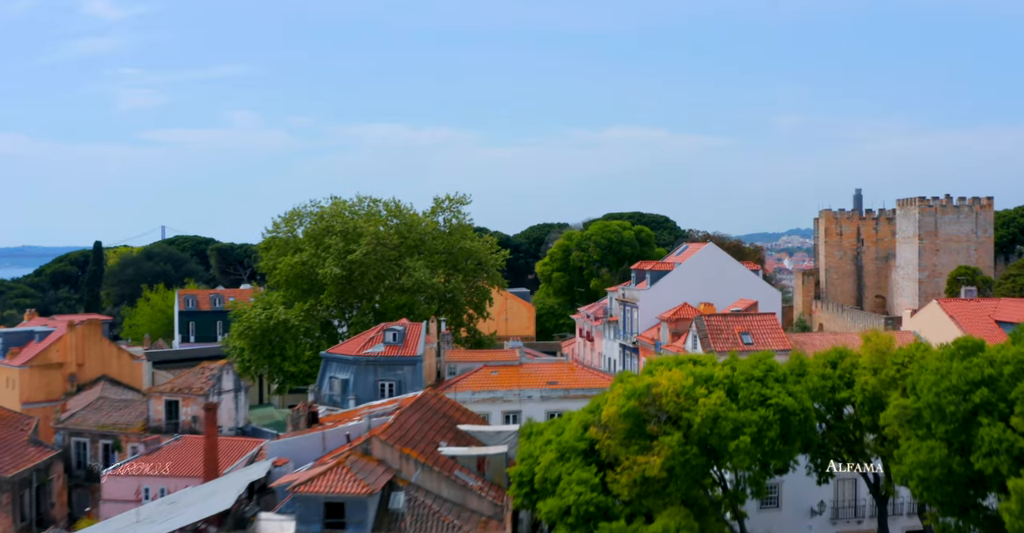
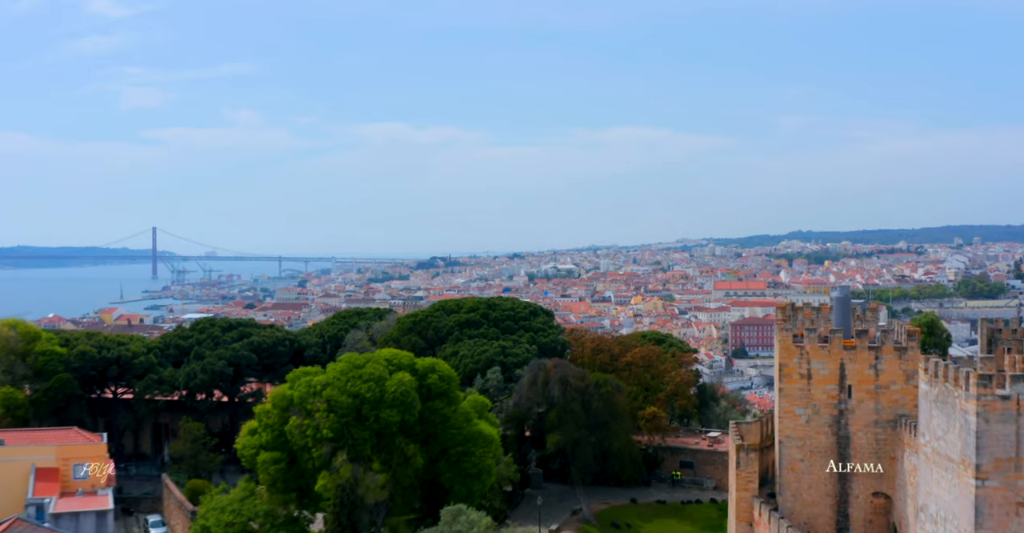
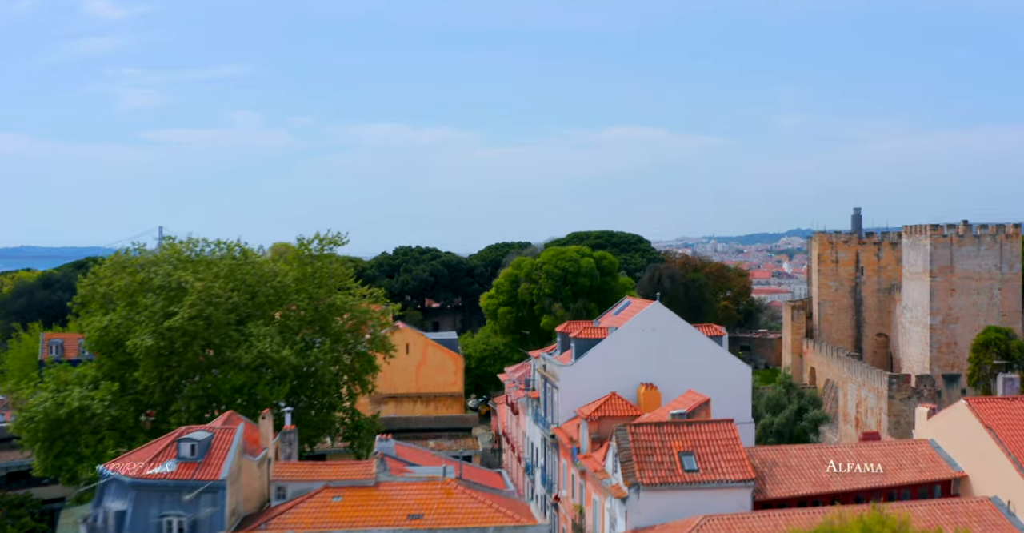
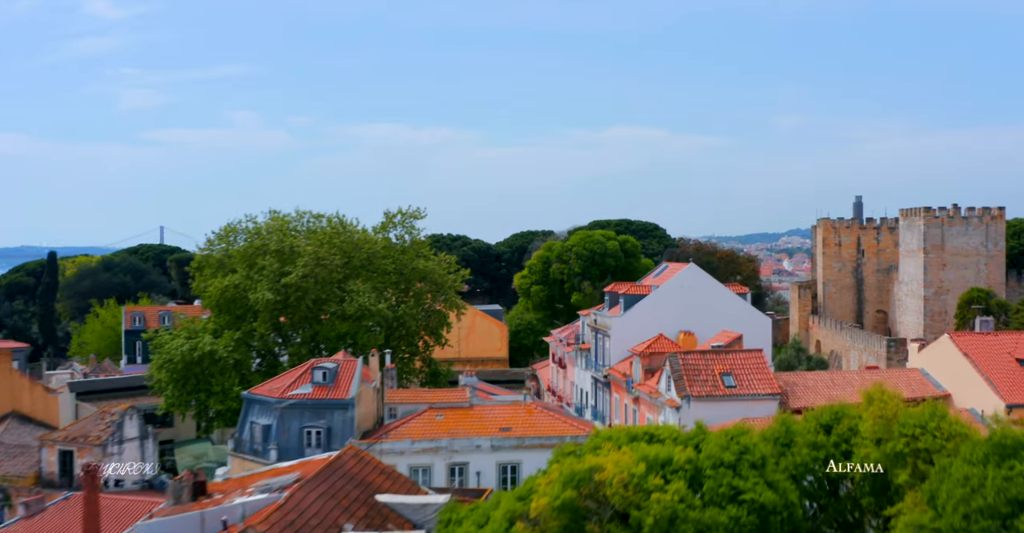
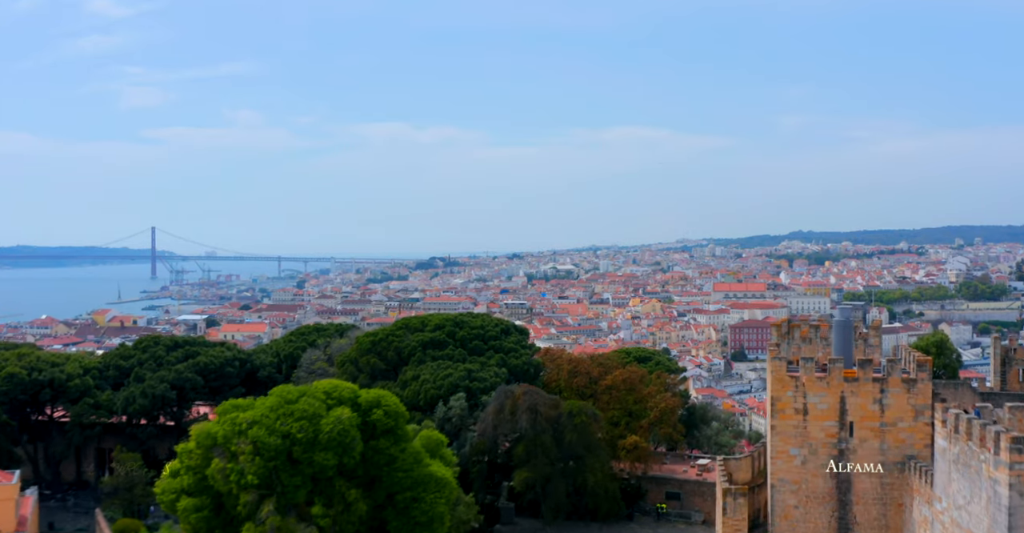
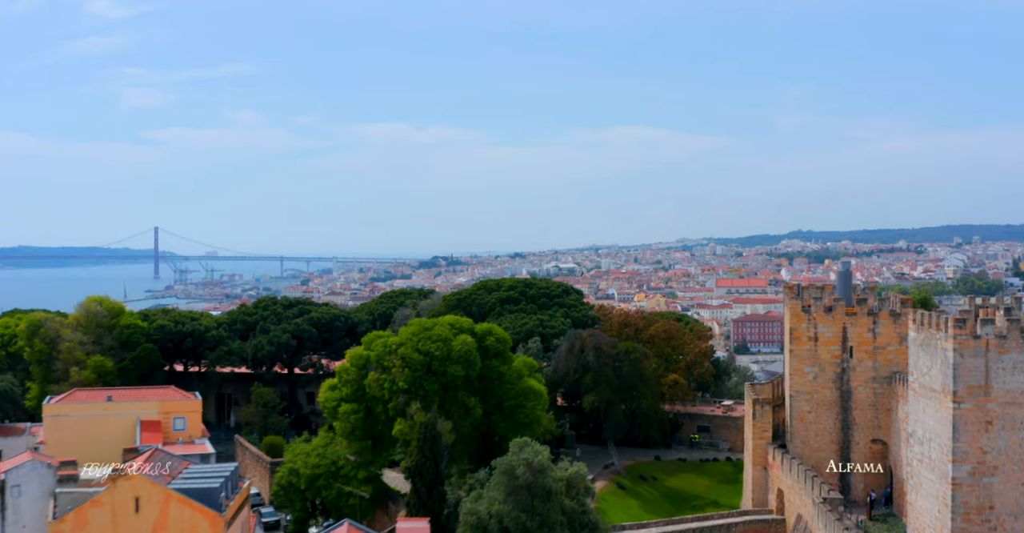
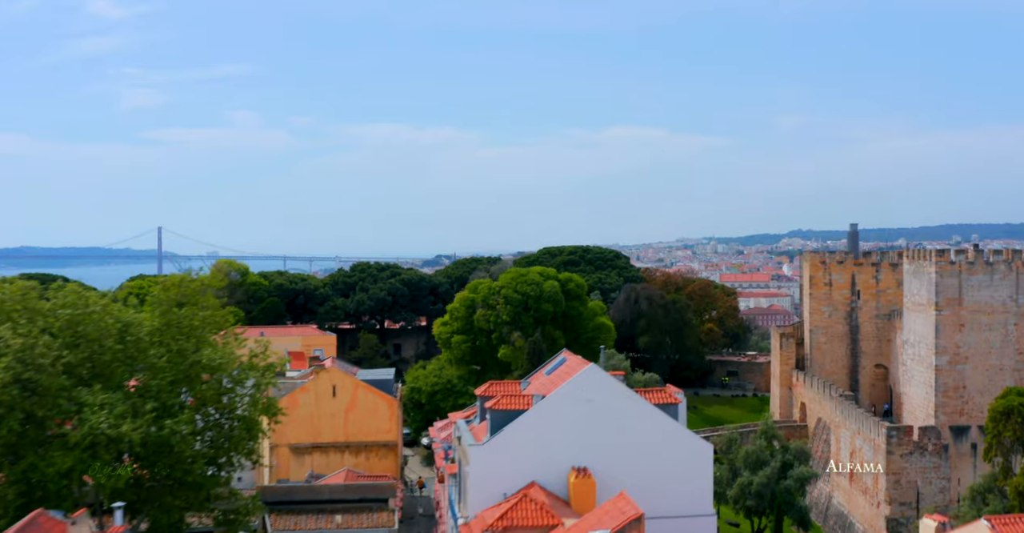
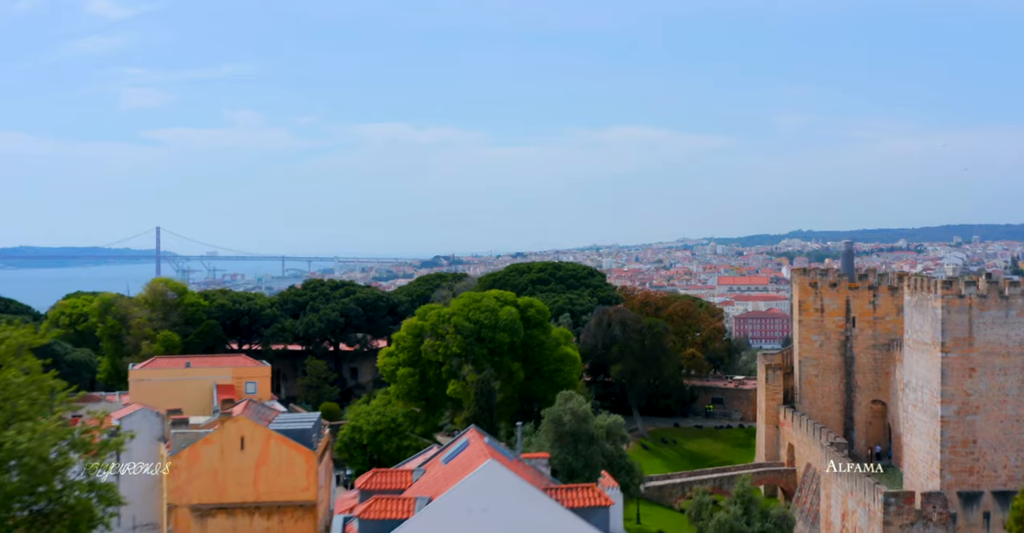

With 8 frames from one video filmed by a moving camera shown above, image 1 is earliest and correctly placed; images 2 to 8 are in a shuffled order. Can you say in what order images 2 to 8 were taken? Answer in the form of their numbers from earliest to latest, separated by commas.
4, 3, 7, 8, 6, 2, 5
